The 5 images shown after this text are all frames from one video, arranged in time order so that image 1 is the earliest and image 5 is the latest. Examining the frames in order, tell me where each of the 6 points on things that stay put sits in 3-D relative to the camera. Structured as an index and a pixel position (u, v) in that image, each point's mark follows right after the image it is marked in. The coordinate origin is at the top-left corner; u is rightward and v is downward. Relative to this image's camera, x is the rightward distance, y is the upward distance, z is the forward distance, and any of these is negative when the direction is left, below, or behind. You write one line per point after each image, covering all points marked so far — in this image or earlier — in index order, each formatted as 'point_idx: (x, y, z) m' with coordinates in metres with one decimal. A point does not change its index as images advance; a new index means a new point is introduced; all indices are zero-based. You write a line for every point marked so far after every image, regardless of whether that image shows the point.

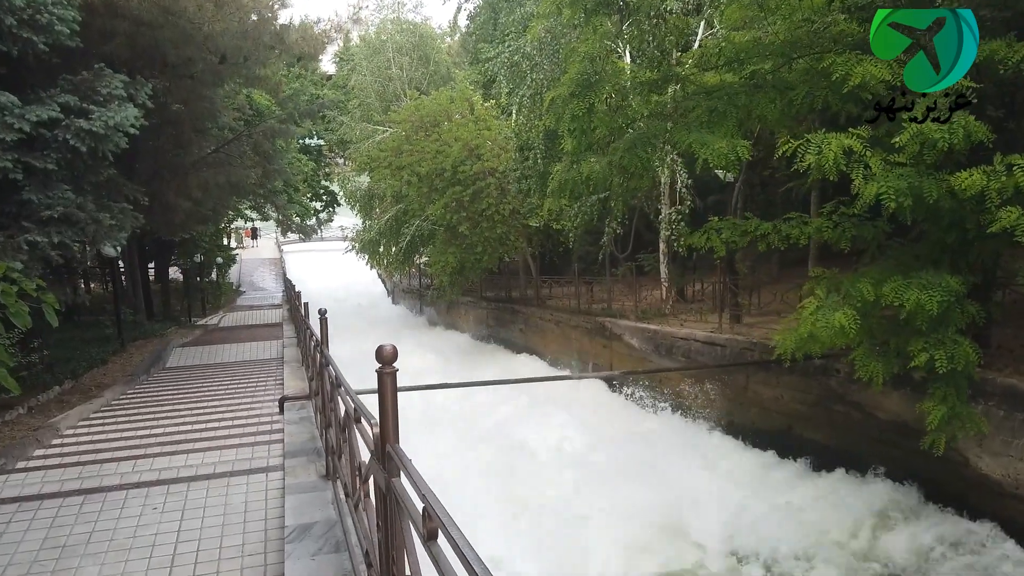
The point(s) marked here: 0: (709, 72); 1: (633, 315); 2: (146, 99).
0: (+2.0, +2.2, +6.7) m
1: (+2.1, -0.5, +11.4) m
2: (-3.8, +2.0, +6.8) m
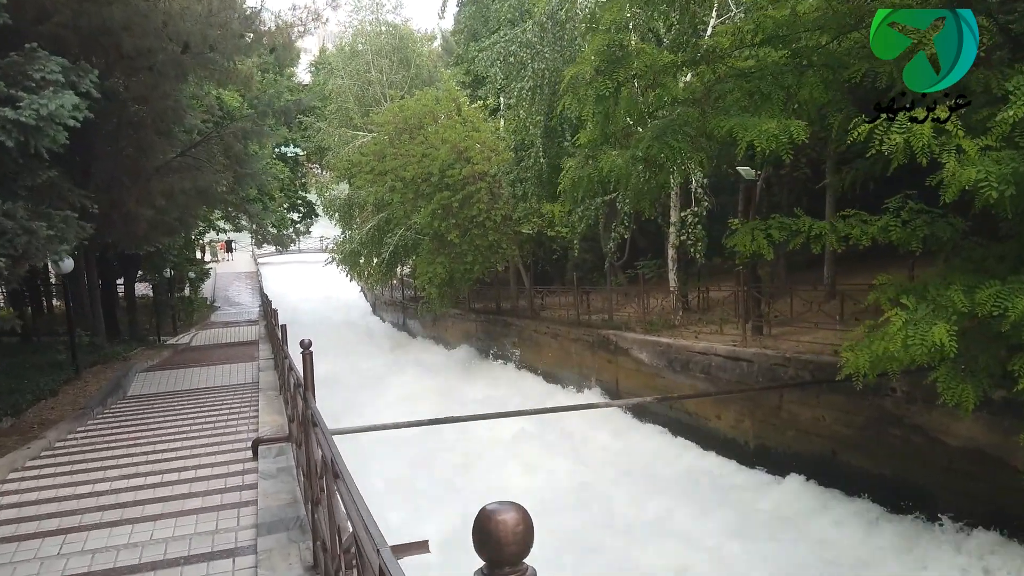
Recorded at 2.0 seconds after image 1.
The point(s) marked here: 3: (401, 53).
0: (+2.1, +2.1, +5.9) m
1: (+2.0, -0.6, +10.5) m
2: (-3.7, +1.8, +5.9) m
3: (-3.4, +7.1, +20.0) m
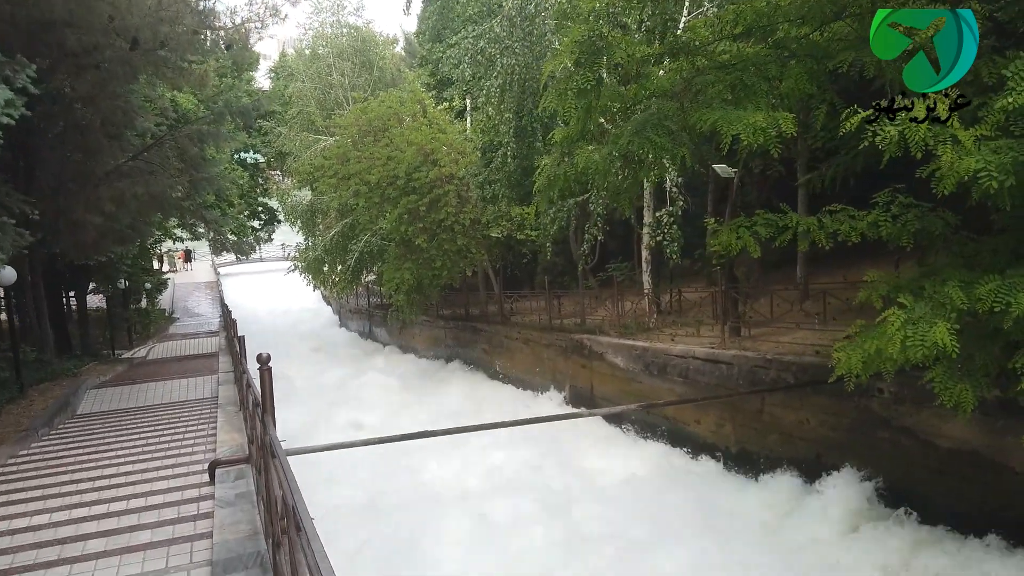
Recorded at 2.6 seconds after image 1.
0: (+1.8, +2.1, +5.7) m
1: (+1.6, -0.7, +10.3) m
2: (-4.0, +1.7, +5.4) m
3: (-4.4, +6.9, +19.5) m
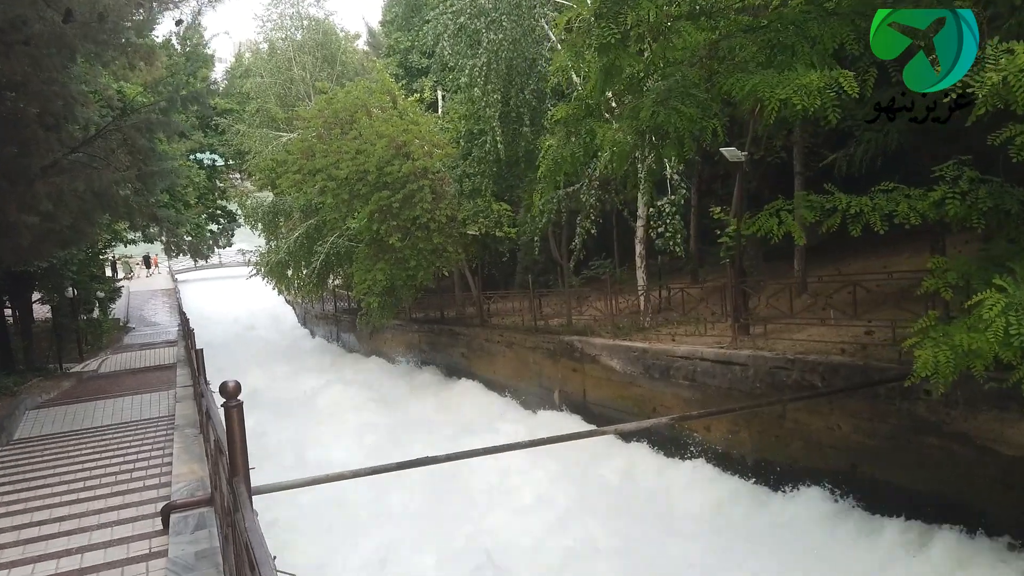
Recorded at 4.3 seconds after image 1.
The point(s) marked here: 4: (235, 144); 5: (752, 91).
0: (+1.8, +2.2, +5.1) m
1: (+1.4, -0.6, +9.7) m
2: (-3.9, +1.6, +4.5) m
3: (-5.2, +6.7, +18.6) m
4: (-7.4, +3.9, +17.7) m
5: (+1.5, +1.2, +4.2) m
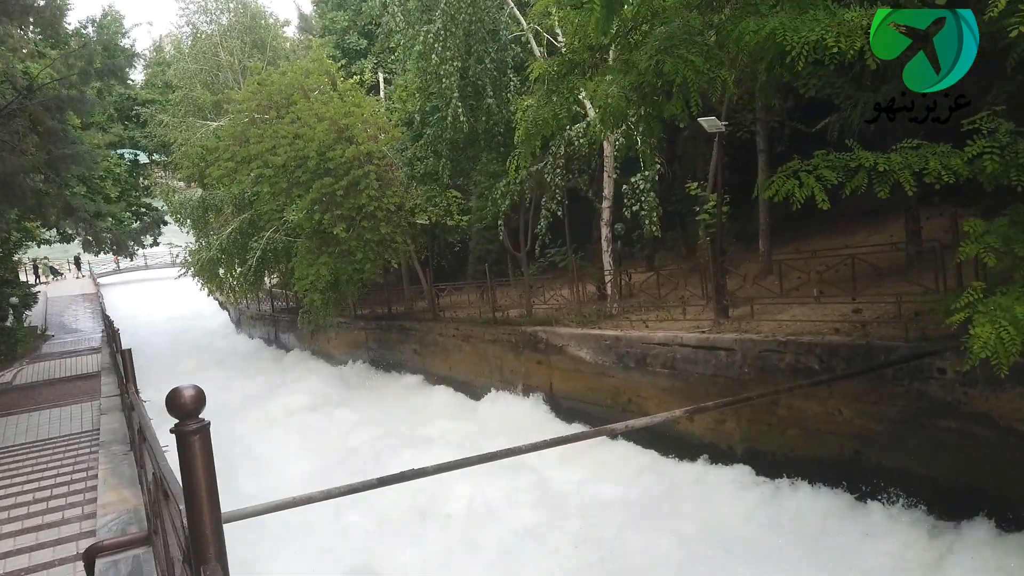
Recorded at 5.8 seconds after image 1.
0: (+1.6, +2.3, +4.6) m
1: (+0.9, -0.5, +9.1) m
2: (-4.1, +1.6, +3.5) m
3: (-6.7, +6.8, +17.3) m
4: (-8.7, +3.9, +16.3) m
5: (+1.4, +1.4, +3.7) m
